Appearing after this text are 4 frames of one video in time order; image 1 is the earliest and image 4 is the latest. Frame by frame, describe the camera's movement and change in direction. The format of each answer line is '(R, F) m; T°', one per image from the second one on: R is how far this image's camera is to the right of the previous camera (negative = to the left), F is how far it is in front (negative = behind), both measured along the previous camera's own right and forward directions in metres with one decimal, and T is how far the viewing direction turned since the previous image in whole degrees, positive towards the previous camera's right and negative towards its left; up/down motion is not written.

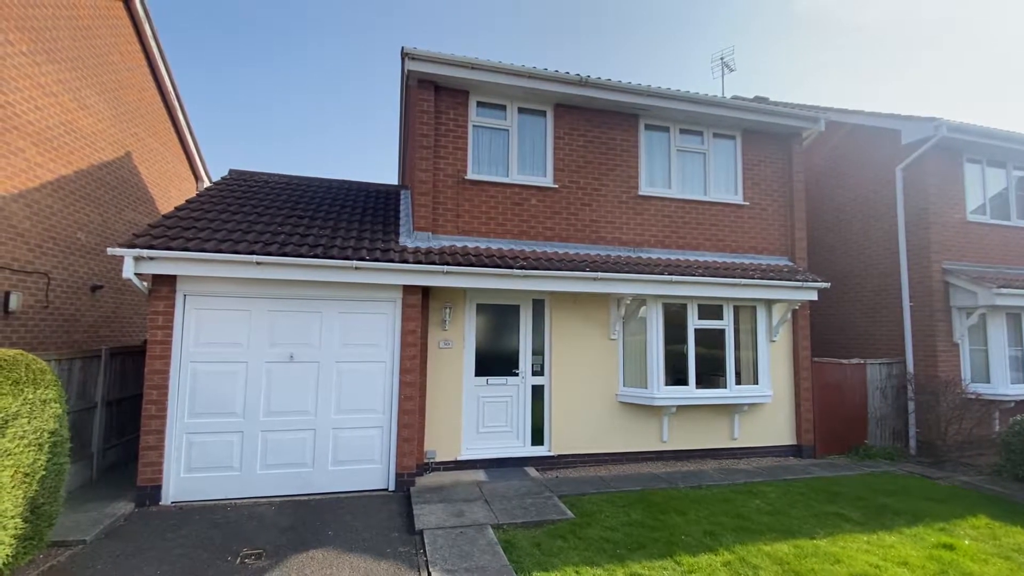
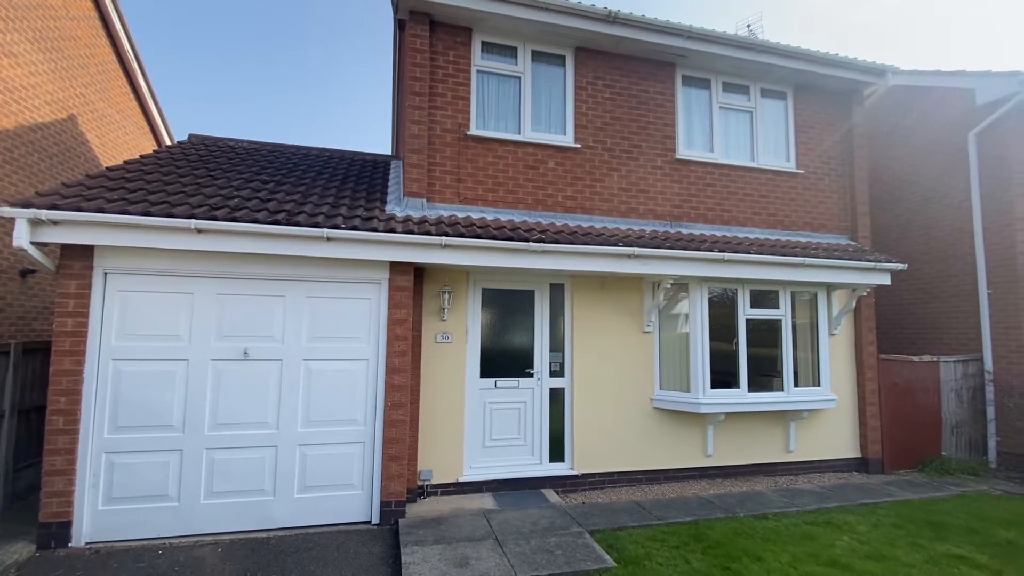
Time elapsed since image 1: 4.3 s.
(-0.2, +1.4) m; 0°
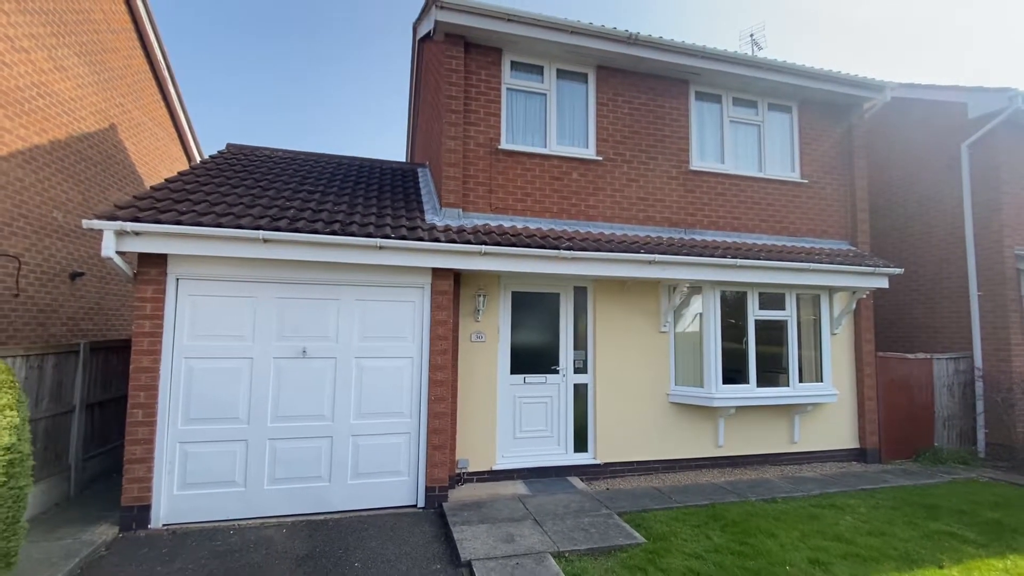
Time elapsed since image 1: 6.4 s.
(-0.4, -0.5) m; 0°
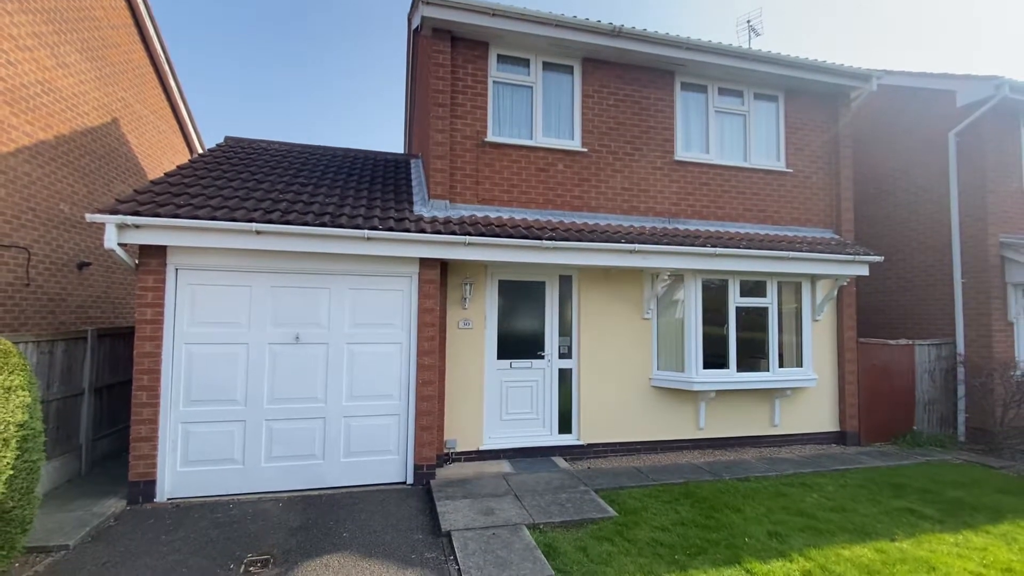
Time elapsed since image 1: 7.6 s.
(+0.3, -0.2) m; -1°
